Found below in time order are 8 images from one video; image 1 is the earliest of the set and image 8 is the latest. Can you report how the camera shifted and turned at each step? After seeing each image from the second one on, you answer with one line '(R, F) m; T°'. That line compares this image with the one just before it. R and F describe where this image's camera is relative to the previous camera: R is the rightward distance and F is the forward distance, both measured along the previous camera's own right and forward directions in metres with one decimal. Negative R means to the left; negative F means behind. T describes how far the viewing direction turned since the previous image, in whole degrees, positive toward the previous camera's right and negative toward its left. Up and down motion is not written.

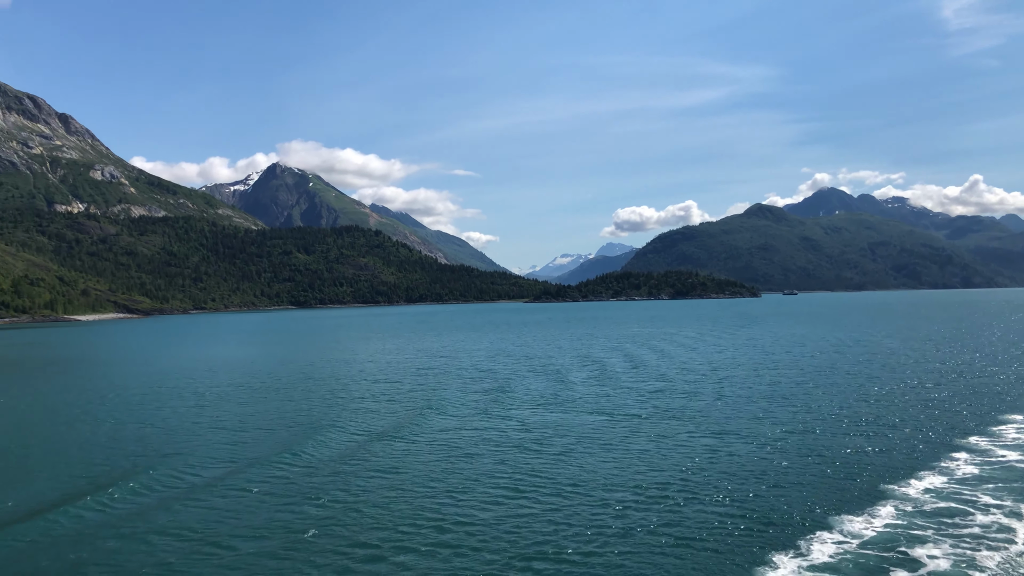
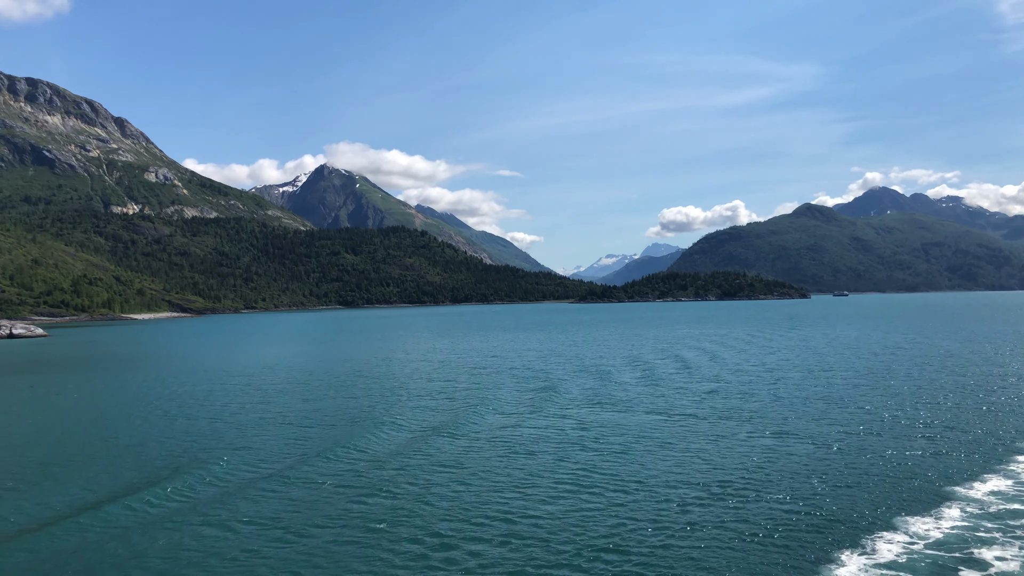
(-4.6, +0.6) m; -2°
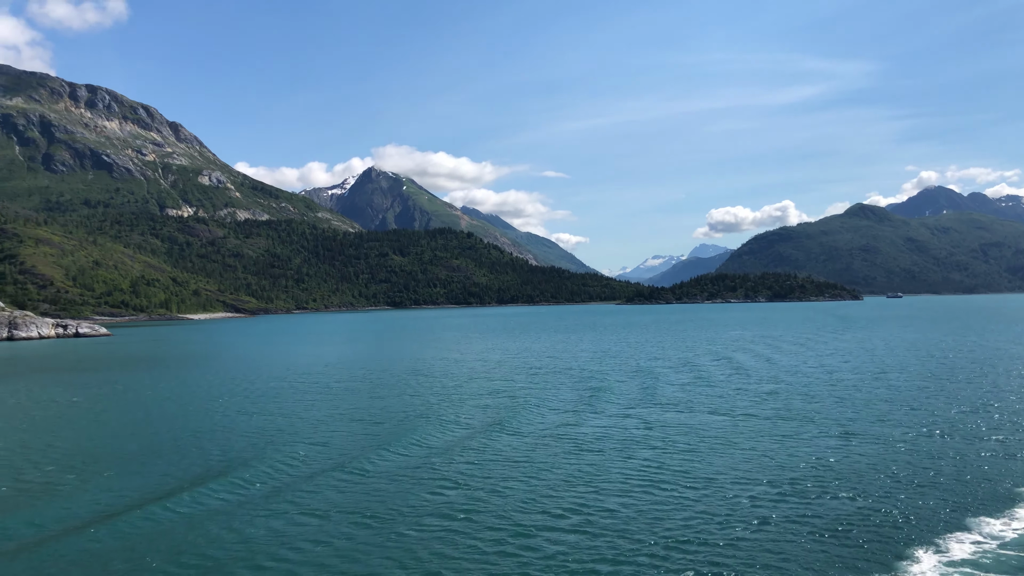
(-4.5, +0.4) m; -2°
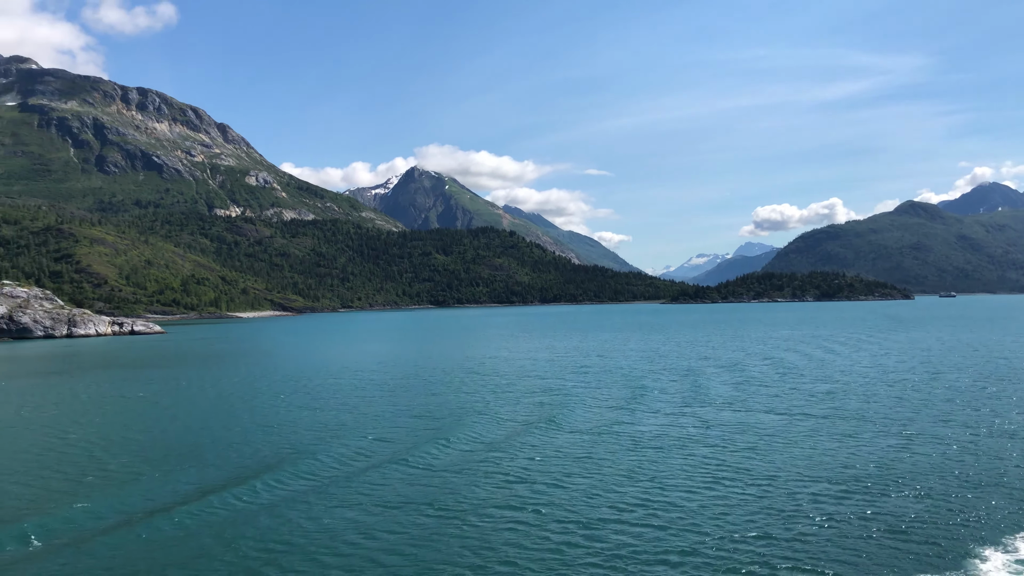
(-4.1, +0.4) m; -2°
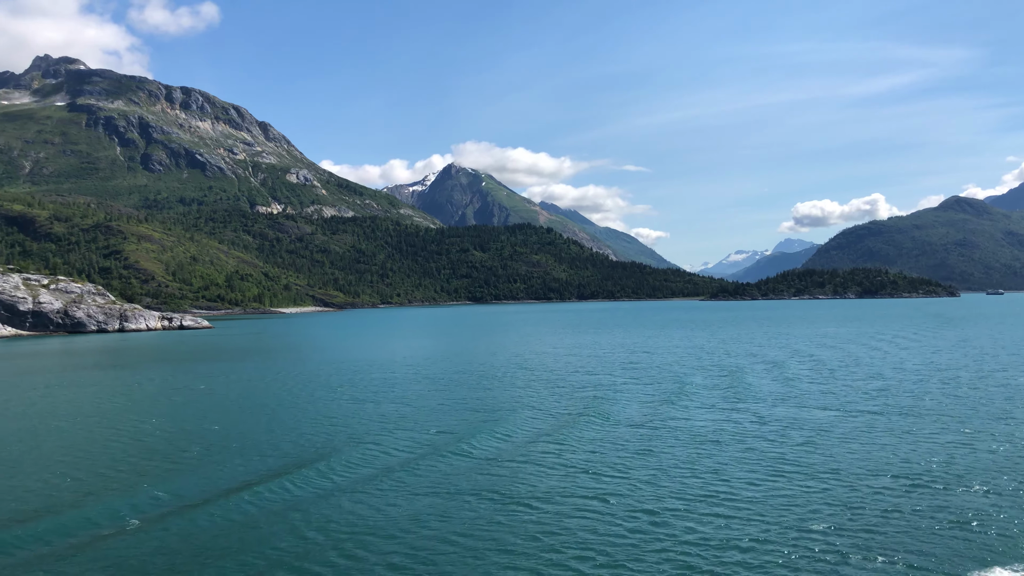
(-3.6, -0.1) m; -2°
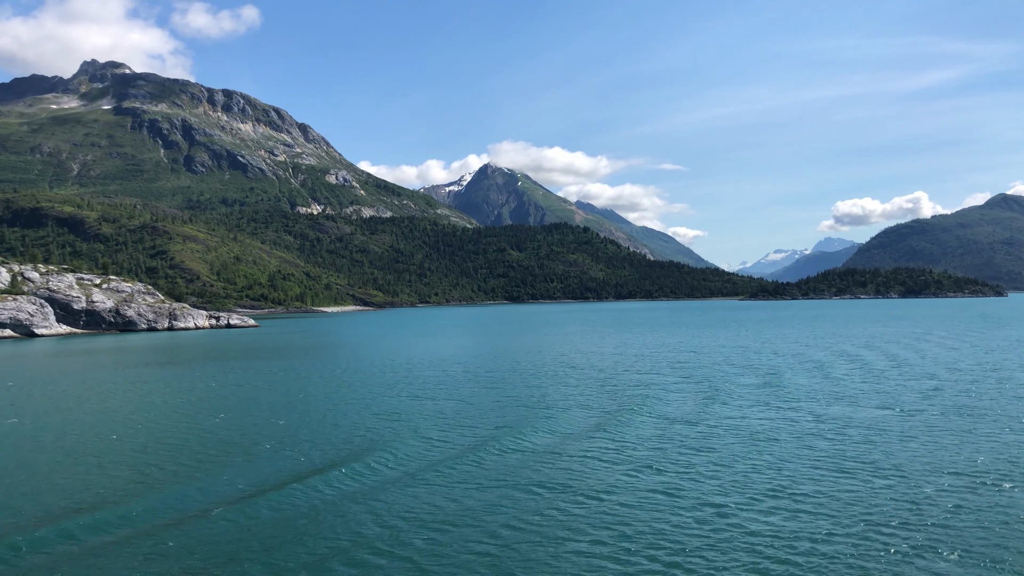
(-3.6, -0.2) m; -2°
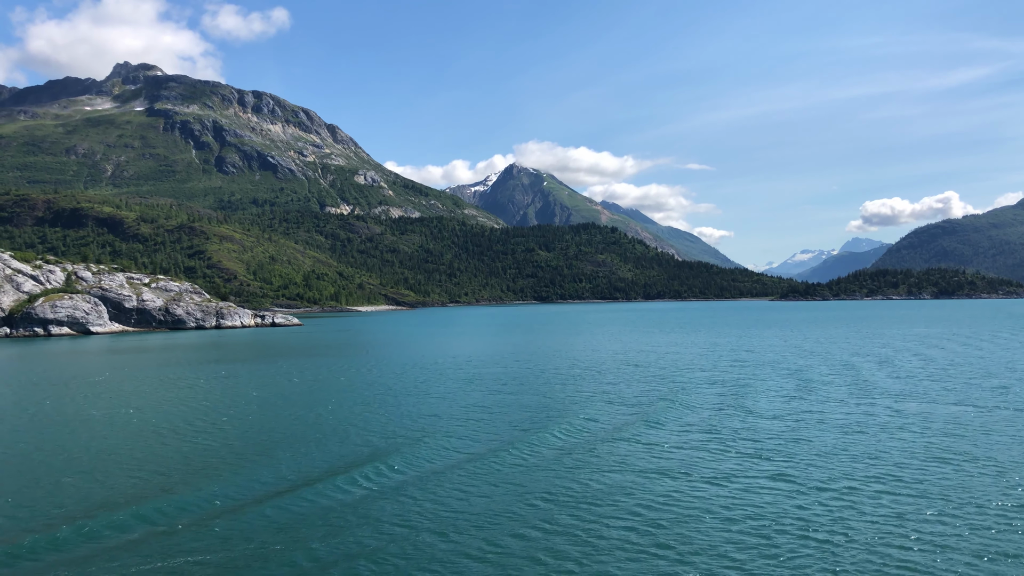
(-3.5, -0.2) m; -1°
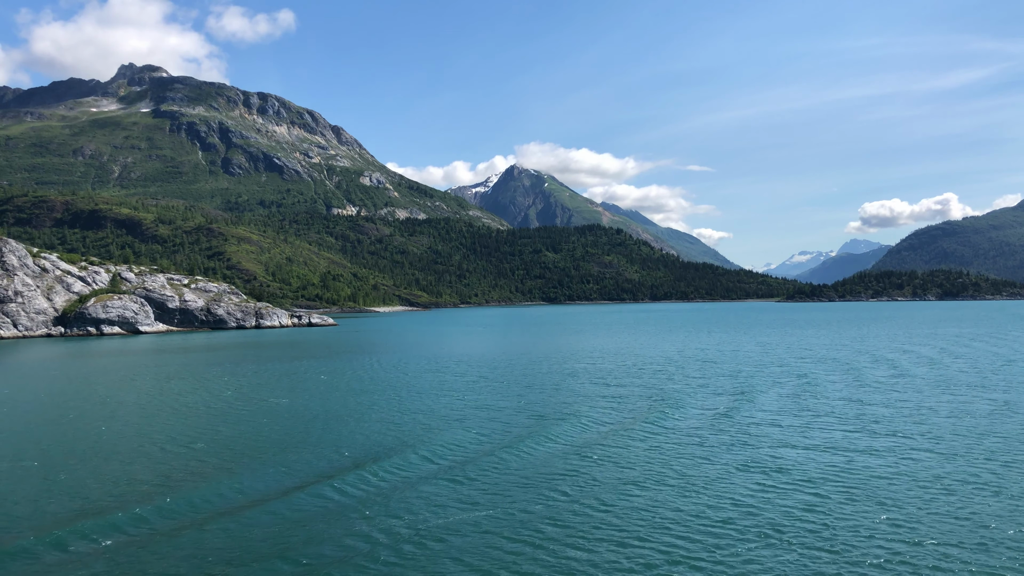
(-2.9, -0.8) m; +1°
